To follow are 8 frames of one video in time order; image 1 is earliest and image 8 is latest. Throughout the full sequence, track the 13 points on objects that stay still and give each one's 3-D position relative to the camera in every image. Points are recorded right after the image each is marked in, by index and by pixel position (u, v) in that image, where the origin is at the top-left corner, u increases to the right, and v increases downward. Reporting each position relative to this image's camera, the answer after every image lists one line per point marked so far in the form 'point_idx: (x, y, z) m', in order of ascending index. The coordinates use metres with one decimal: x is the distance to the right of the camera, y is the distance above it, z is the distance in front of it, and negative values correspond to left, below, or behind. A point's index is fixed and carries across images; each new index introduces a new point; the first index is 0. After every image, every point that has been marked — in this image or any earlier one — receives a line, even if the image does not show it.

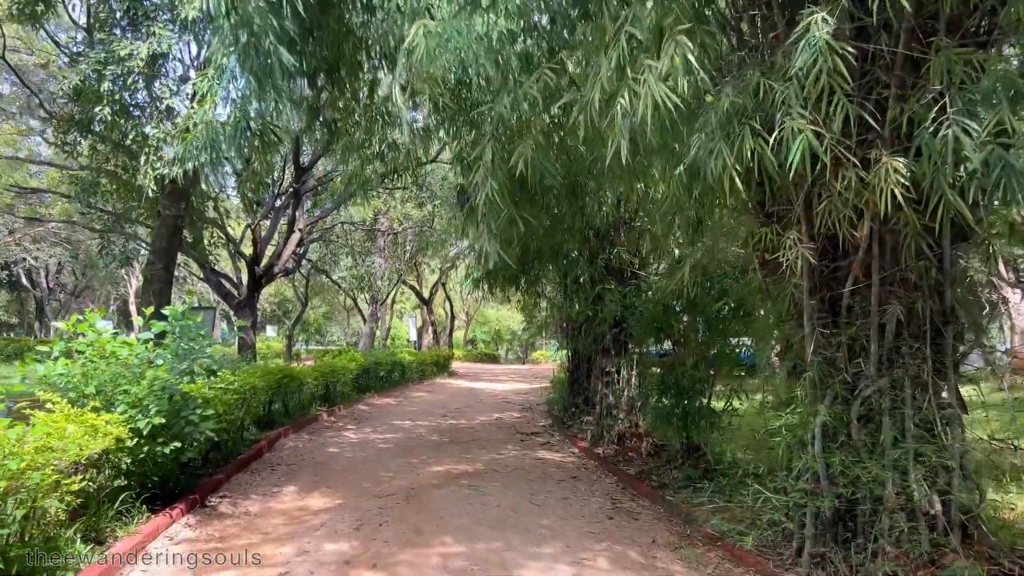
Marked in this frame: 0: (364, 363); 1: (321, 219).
0: (-2.4, -1.2, +13.1) m
1: (-3.2, +1.1, +13.3) m
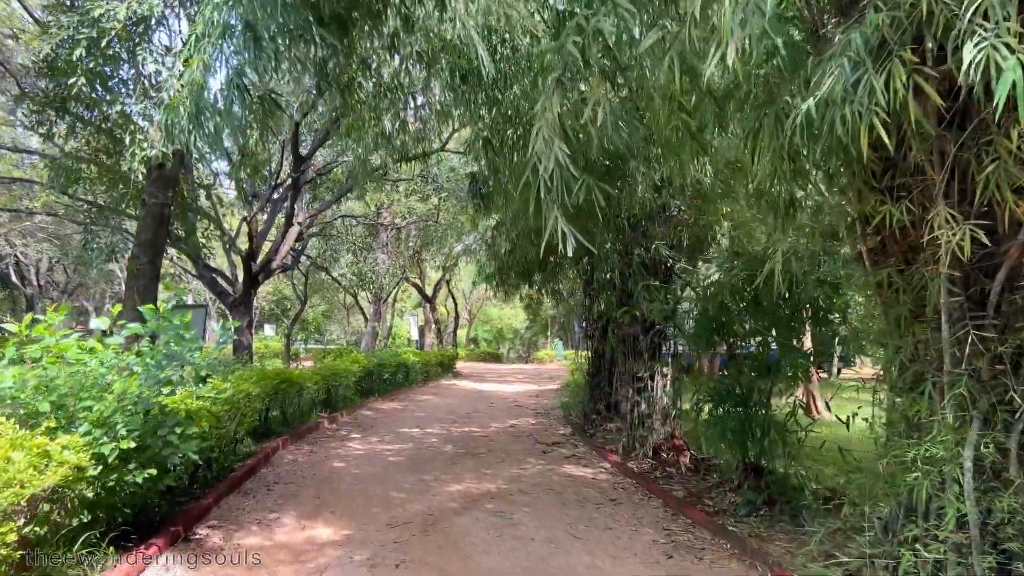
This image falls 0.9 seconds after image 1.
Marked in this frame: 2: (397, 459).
0: (-2.2, -1.2, +12.4) m
1: (-3.0, +1.2, +12.6) m
2: (-1.0, -1.5, +7.3) m
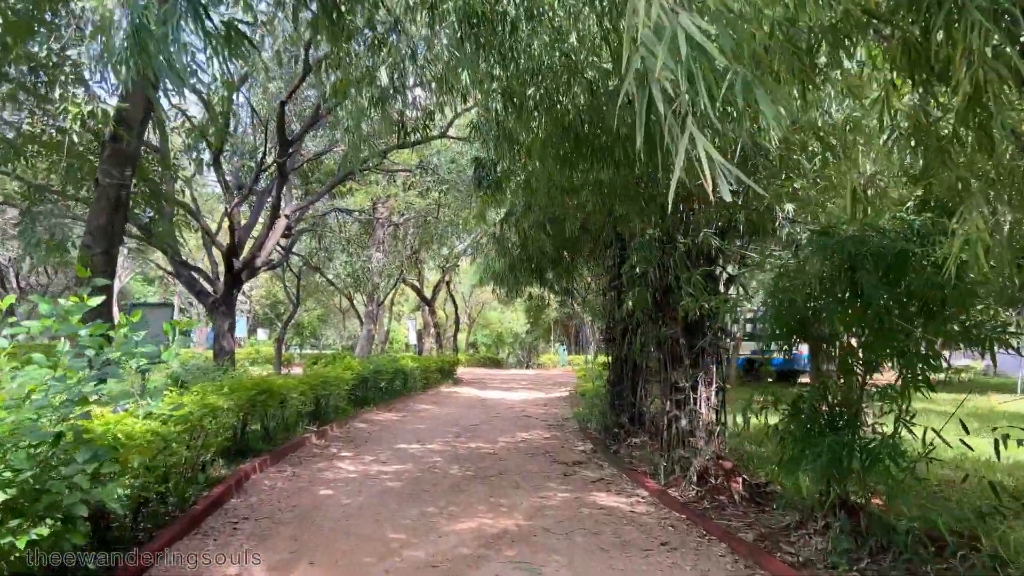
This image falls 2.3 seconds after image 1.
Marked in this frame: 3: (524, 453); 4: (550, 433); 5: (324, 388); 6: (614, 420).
0: (-2.1, -1.2, +11.3) m
1: (-2.9, +1.2, +11.5) m
2: (-0.9, -1.5, +6.2) m
3: (+0.1, -1.6, +7.8) m
4: (+0.4, -1.7, +9.5) m
5: (-2.2, -1.2, +9.4) m
6: (+1.1, -1.4, +8.5) m
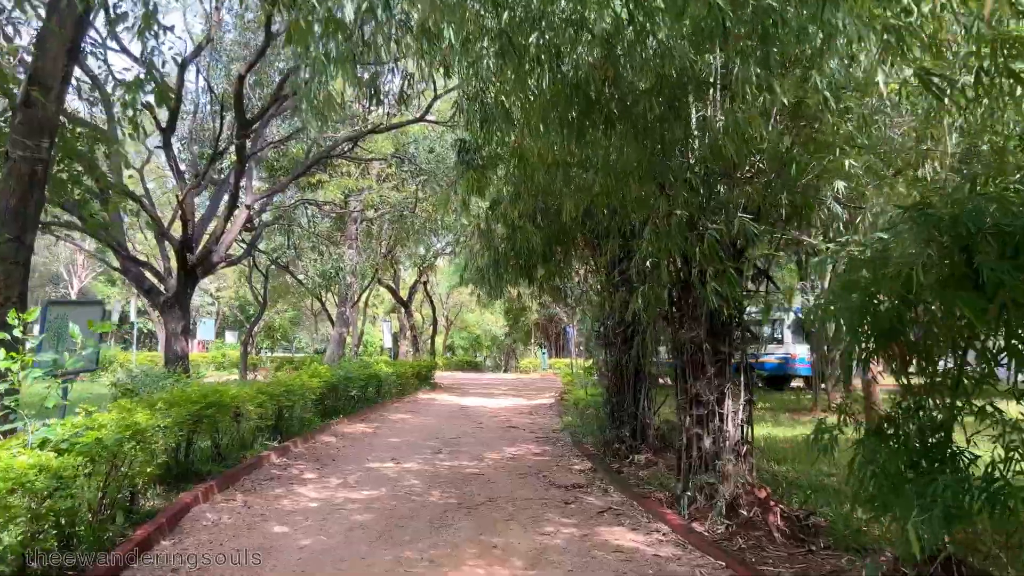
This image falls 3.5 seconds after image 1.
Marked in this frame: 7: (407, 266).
0: (-2.3, -1.2, +10.2) m
1: (-3.1, +1.2, +10.4) m
2: (-1.0, -1.5, +5.2) m
3: (0.0, -1.6, +6.8) m
4: (+0.3, -1.7, +8.6) m
5: (-2.3, -1.1, +8.4) m
6: (+0.9, -1.4, +7.6) m
7: (-2.6, +0.5, +19.8) m
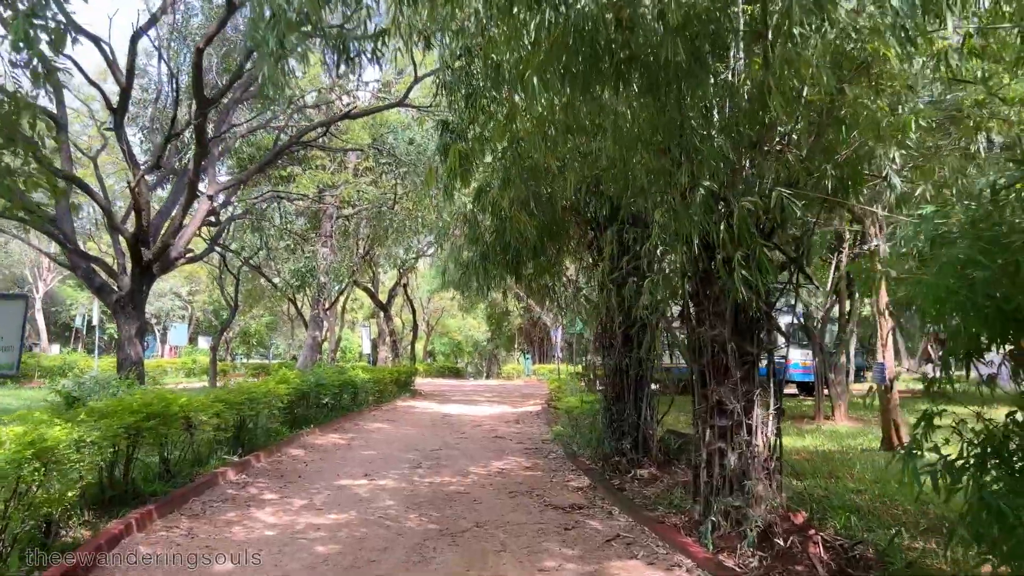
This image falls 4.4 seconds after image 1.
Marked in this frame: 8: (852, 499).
0: (-2.5, -1.1, +9.4) m
1: (-3.2, +1.2, +9.6) m
2: (-1.0, -1.4, +4.4) m
3: (-0.1, -1.5, +6.1) m
4: (+0.2, -1.6, +7.8) m
5: (-2.4, -1.1, +7.5) m
6: (+0.8, -1.4, +6.8) m
7: (-2.9, +0.5, +18.9) m
8: (+2.2, -1.4, +5.4) m
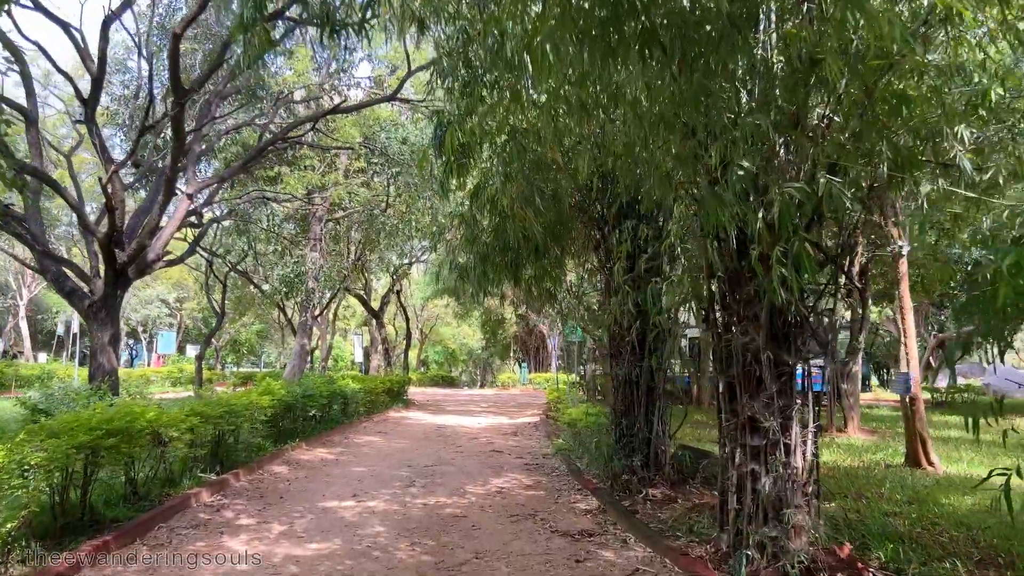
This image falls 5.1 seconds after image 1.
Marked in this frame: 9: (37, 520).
0: (-2.5, -1.2, +8.9) m
1: (-3.2, +1.2, +9.1) m
2: (-1.0, -1.4, +3.9) m
3: (-0.1, -1.5, +5.5) m
4: (+0.2, -1.7, +7.2) m
5: (-2.4, -1.1, +7.0) m
6: (+0.8, -1.4, +6.3) m
7: (-3.0, +0.3, +18.4) m
8: (+2.3, -1.4, +4.8) m
9: (-2.4, -1.2, +4.1) m
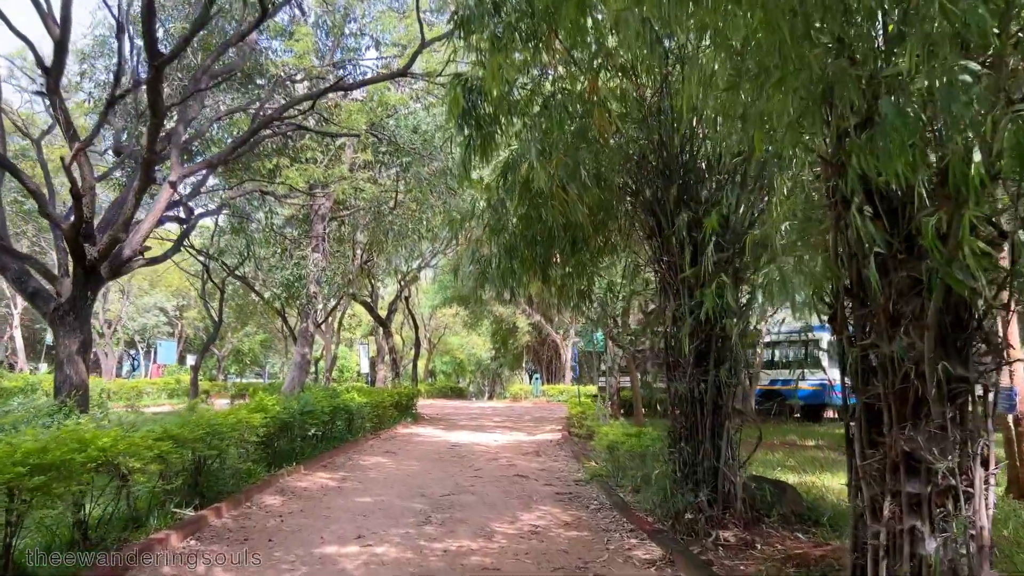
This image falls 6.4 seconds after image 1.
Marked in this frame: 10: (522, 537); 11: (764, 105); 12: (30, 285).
0: (-2.2, -1.2, +7.8) m
1: (-3.0, +1.1, +8.0) m
2: (-0.7, -1.4, +2.8) m
3: (+0.2, -1.5, +4.4) m
4: (+0.4, -1.7, +6.1) m
5: (-2.2, -1.1, +5.9) m
6: (+1.1, -1.4, +5.2) m
7: (-2.7, +0.2, +17.3) m
8: (+2.5, -1.4, +3.7) m
9: (-2.2, -1.1, +3.1) m
10: (+0.1, -1.6, +5.2) m
11: (+1.0, +0.7, +3.3) m
12: (-4.3, 0.0, +7.2) m
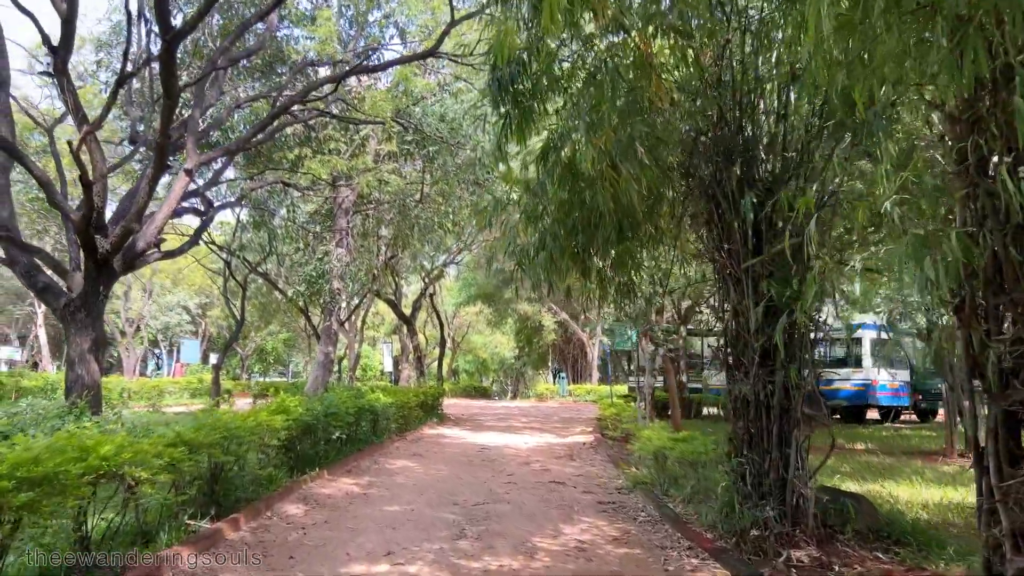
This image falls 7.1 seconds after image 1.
0: (-1.9, -1.2, +7.3) m
1: (-2.6, +1.2, +7.6) m
2: (-0.6, -1.3, +2.3) m
3: (+0.4, -1.5, +3.9) m
4: (+0.7, -1.6, +5.6) m
5: (-1.9, -1.1, +5.4) m
6: (+1.3, -1.3, +4.6) m
7: (-2.1, +0.2, +16.9) m
8: (+2.7, -1.3, +3.1) m
9: (-2.0, -1.1, +2.6) m
10: (+0.3, -1.5, +4.7) m
11: (+1.2, +0.7, +2.8) m
12: (-3.9, +0.1, +6.8) m
